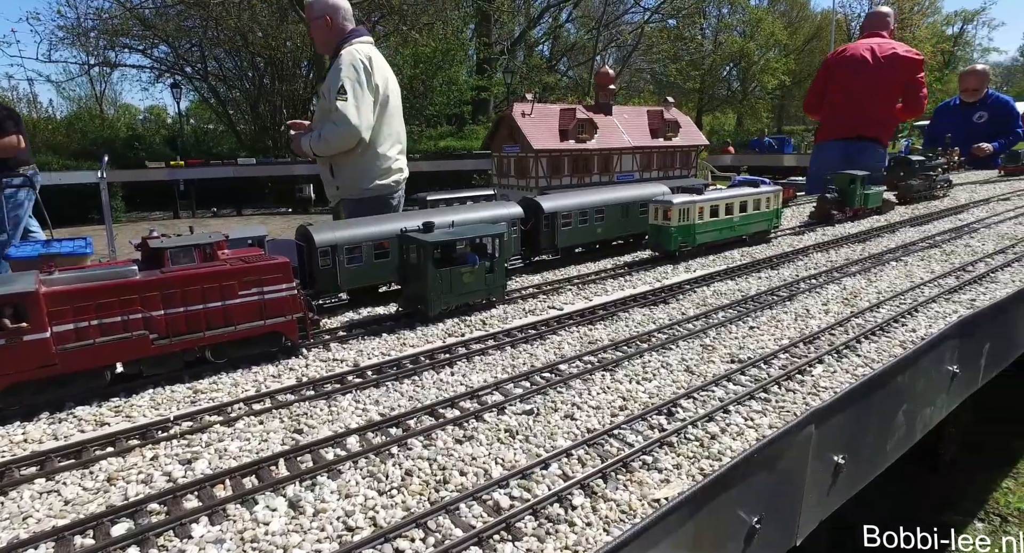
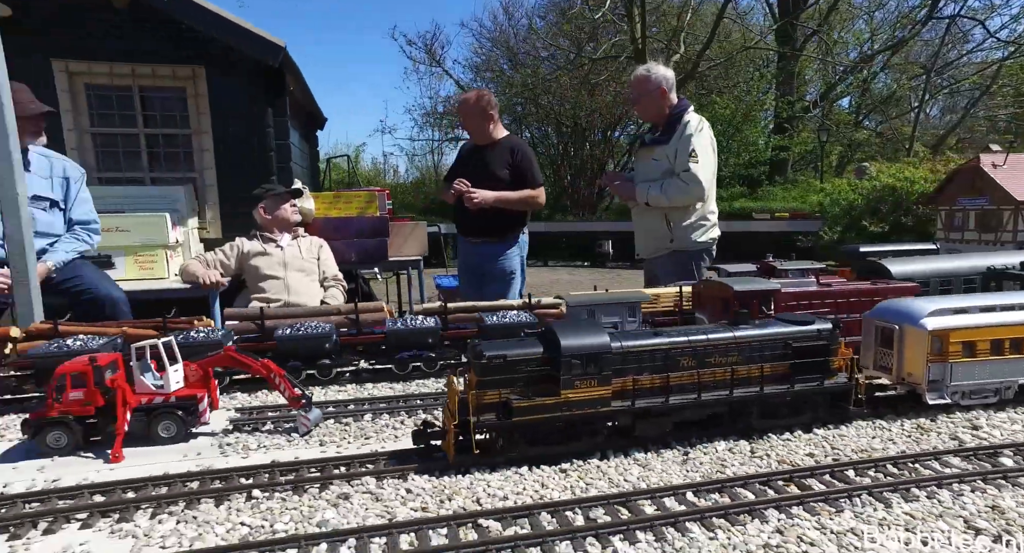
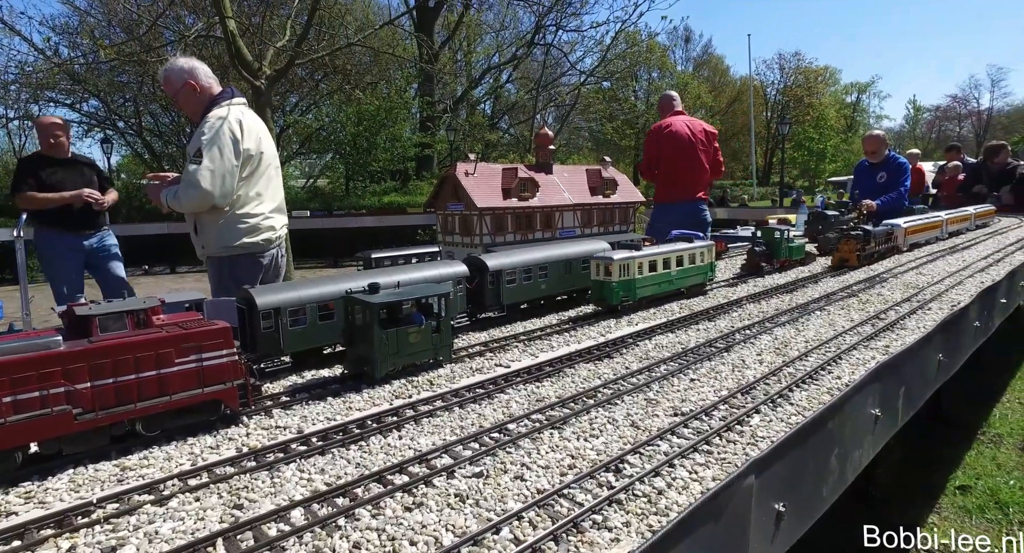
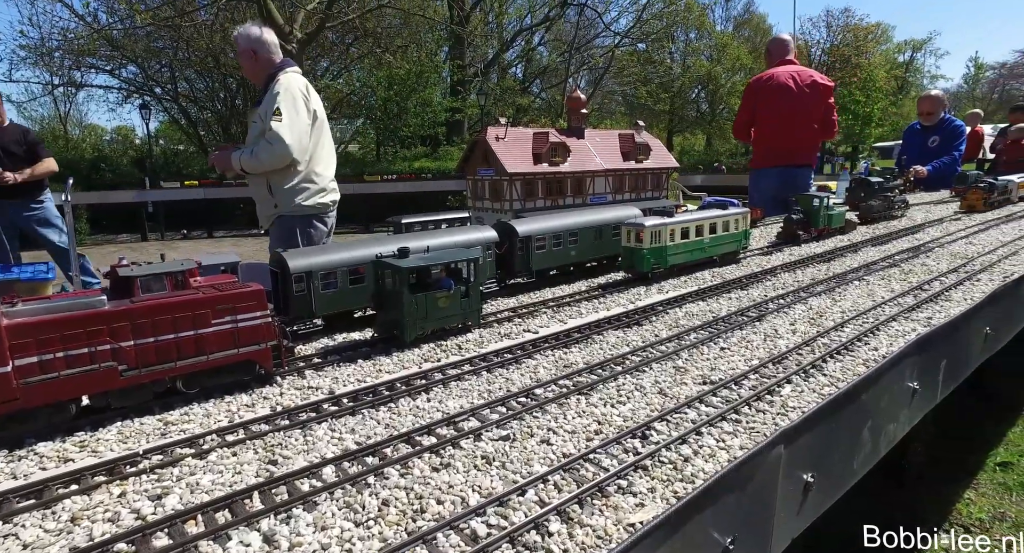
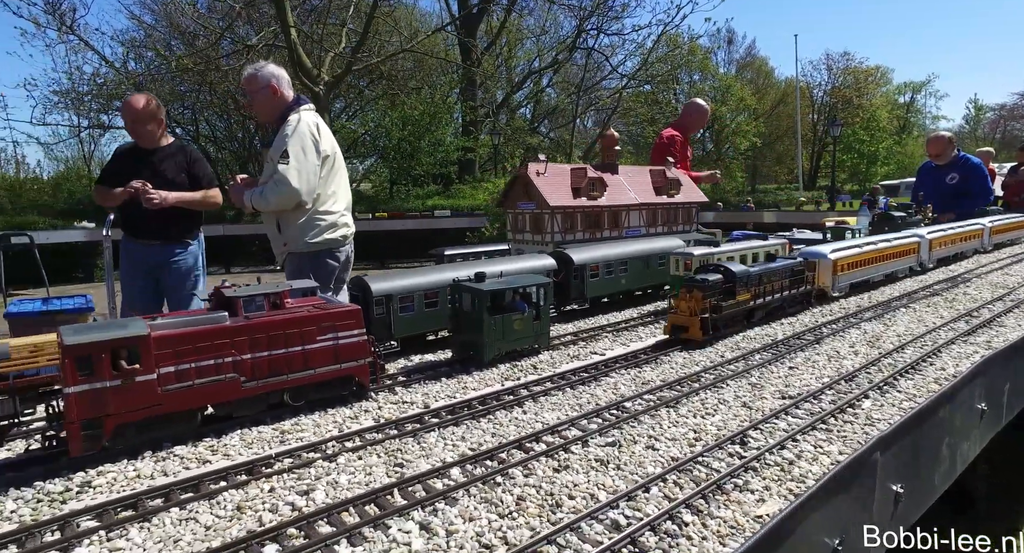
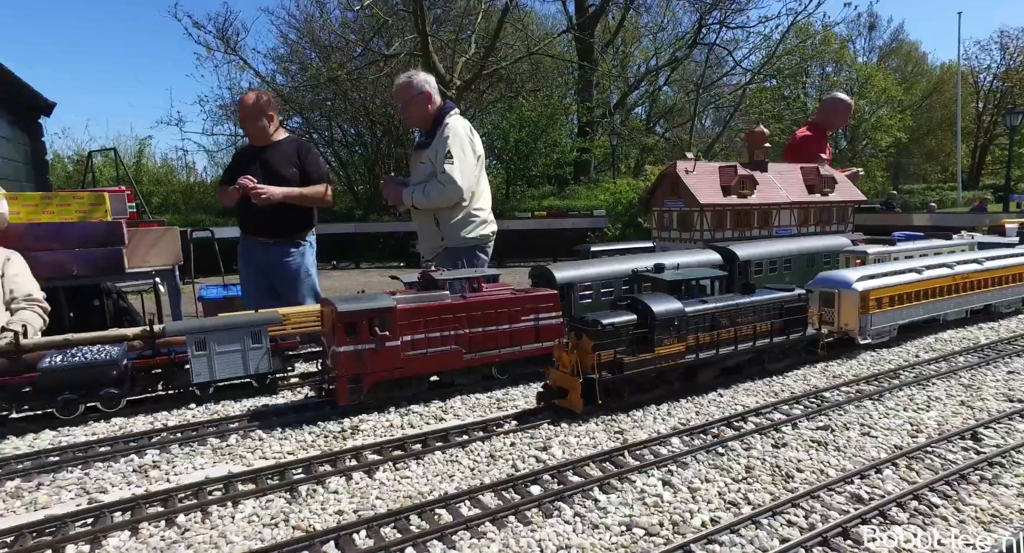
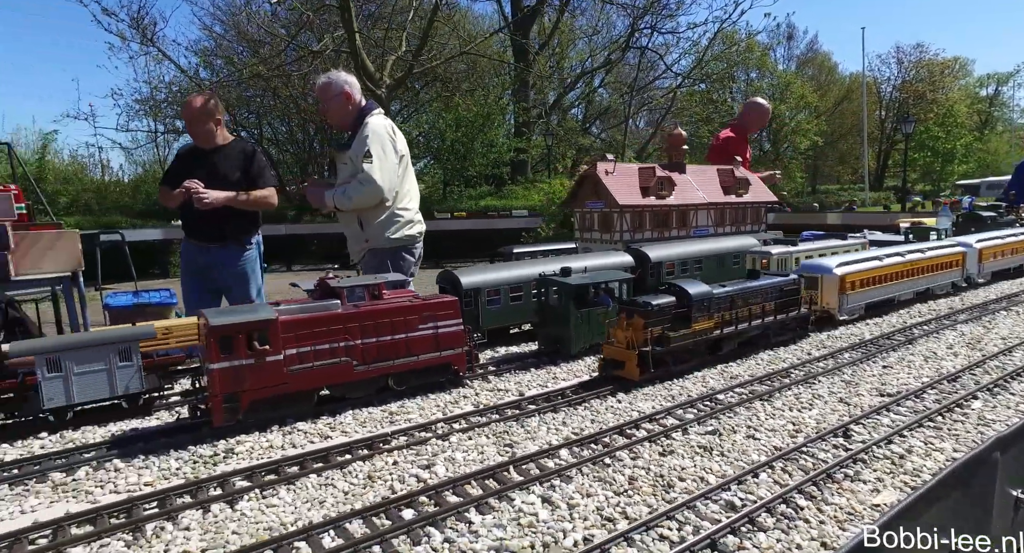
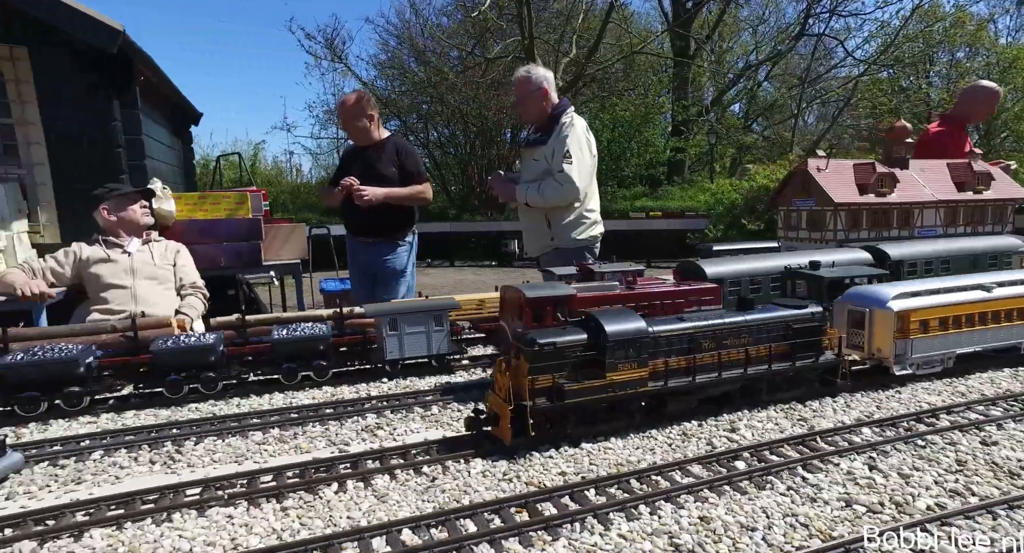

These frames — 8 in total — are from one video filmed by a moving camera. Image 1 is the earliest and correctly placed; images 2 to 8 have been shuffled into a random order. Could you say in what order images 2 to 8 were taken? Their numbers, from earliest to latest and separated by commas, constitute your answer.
4, 3, 5, 7, 6, 8, 2
